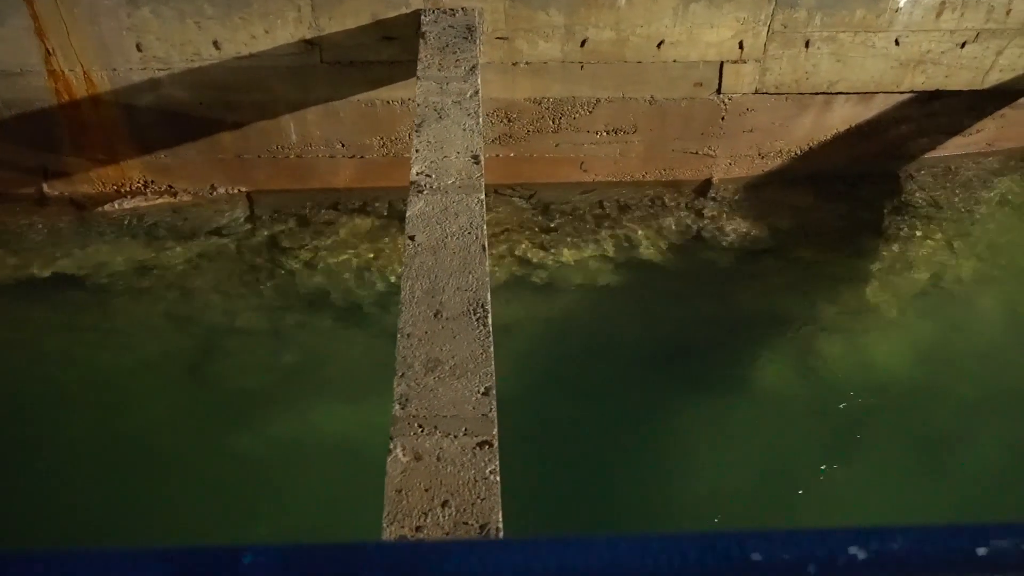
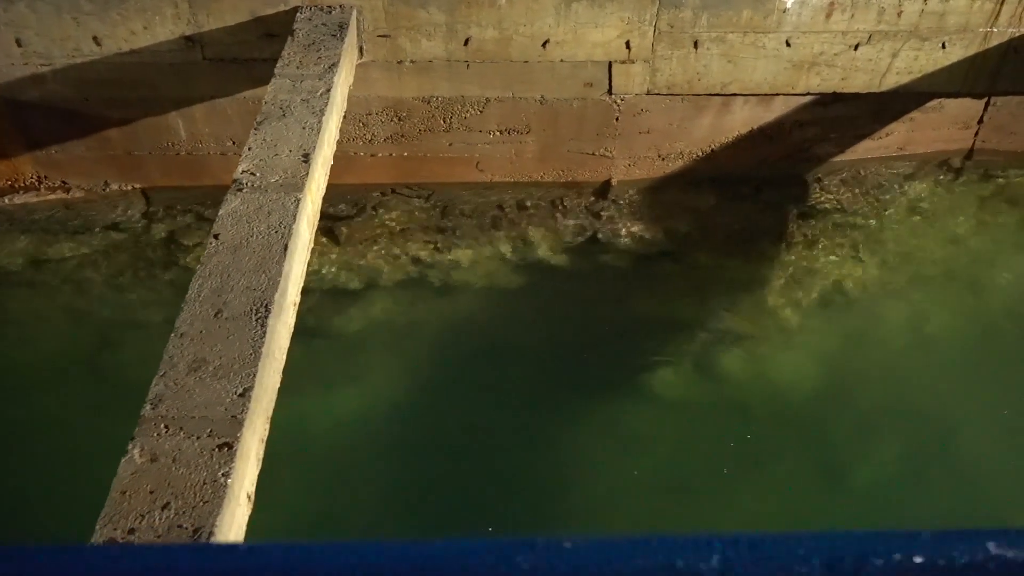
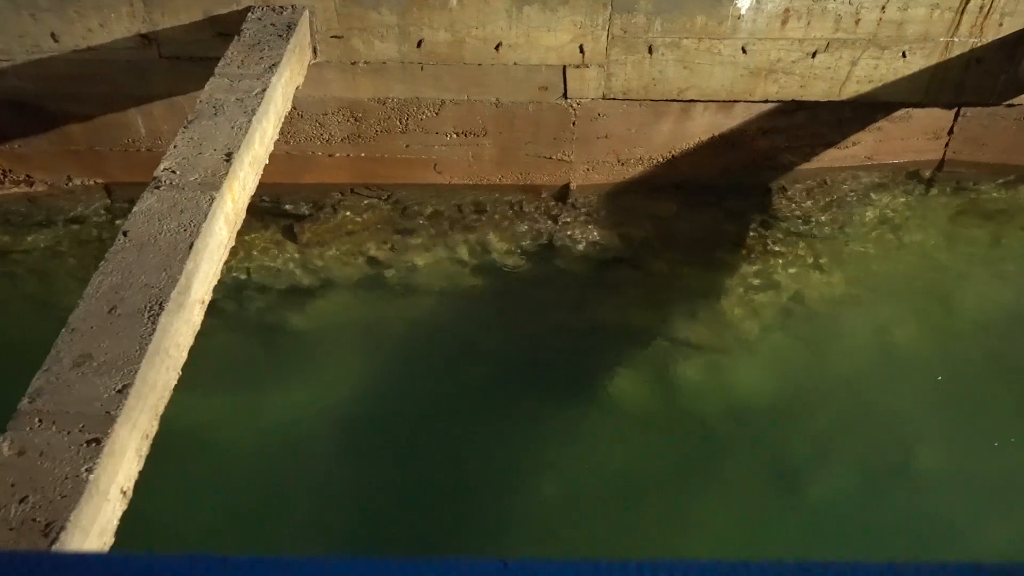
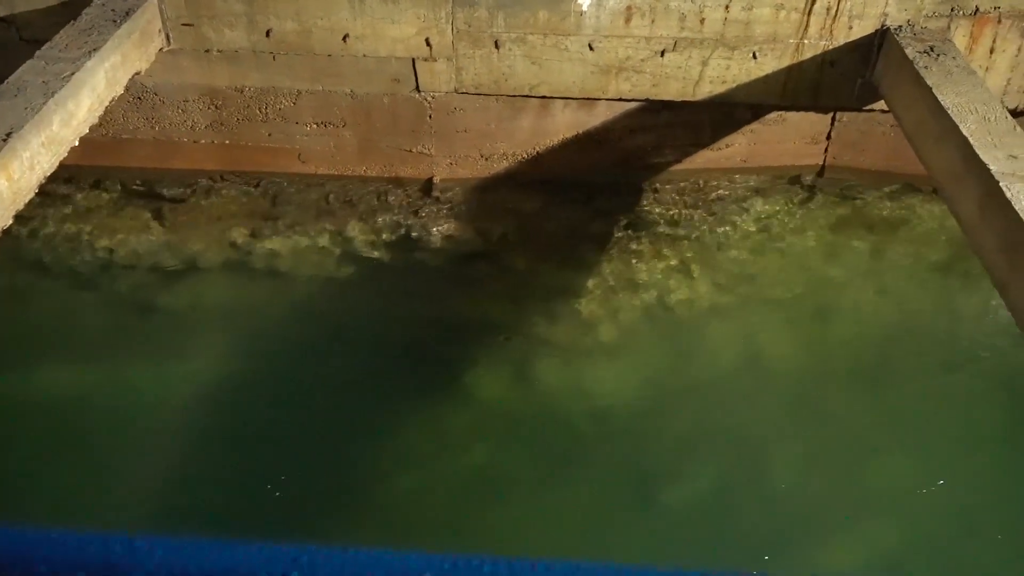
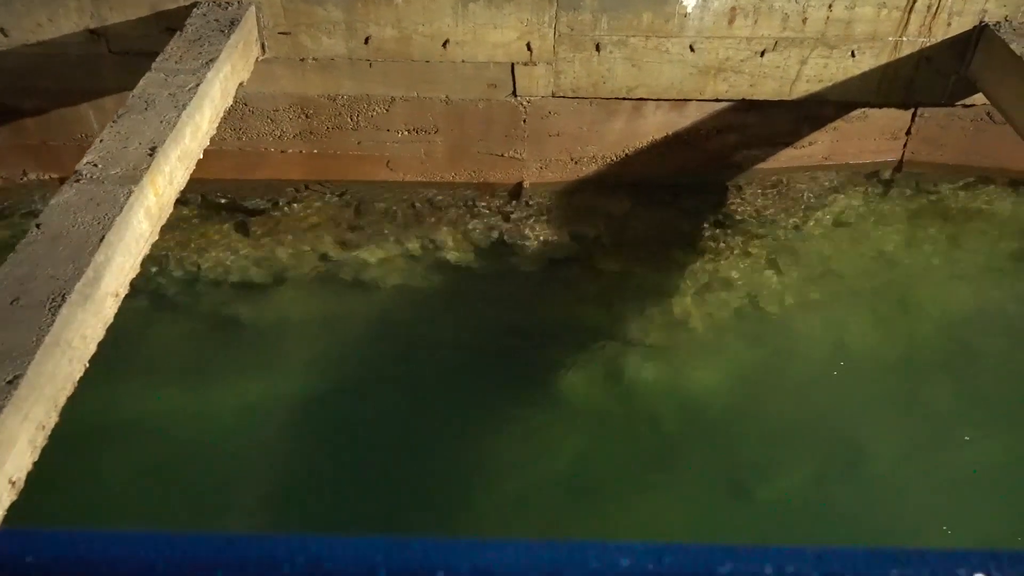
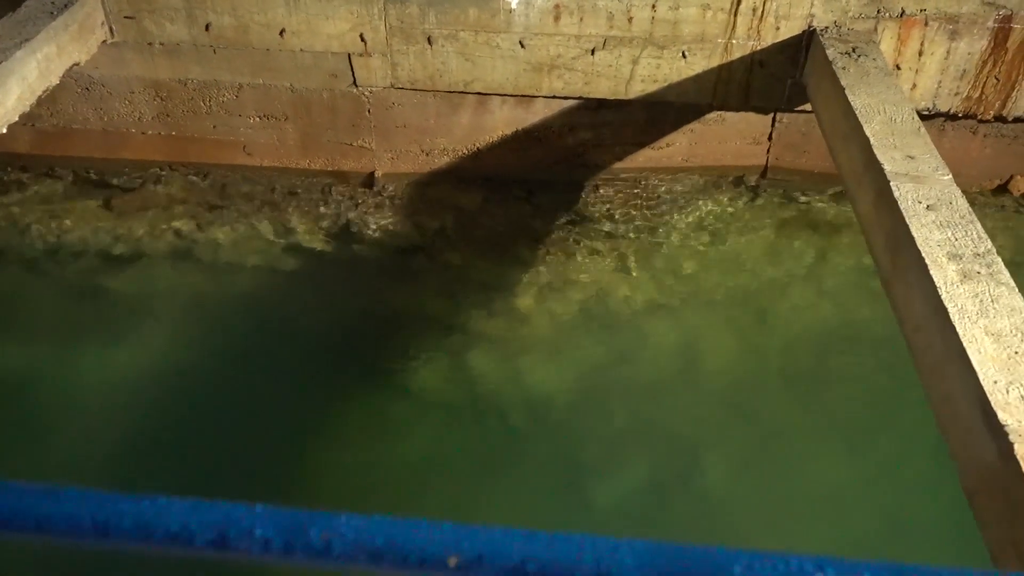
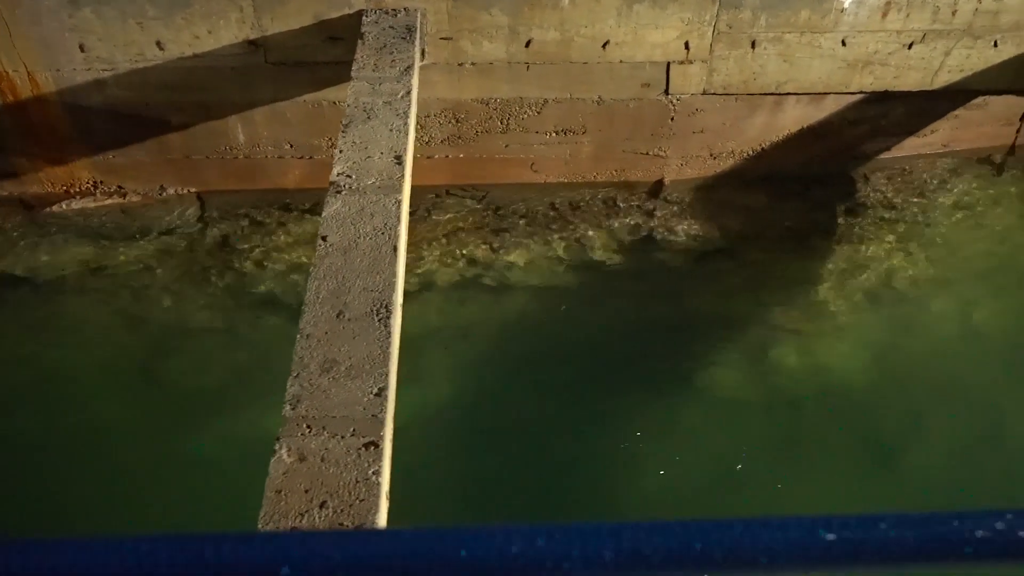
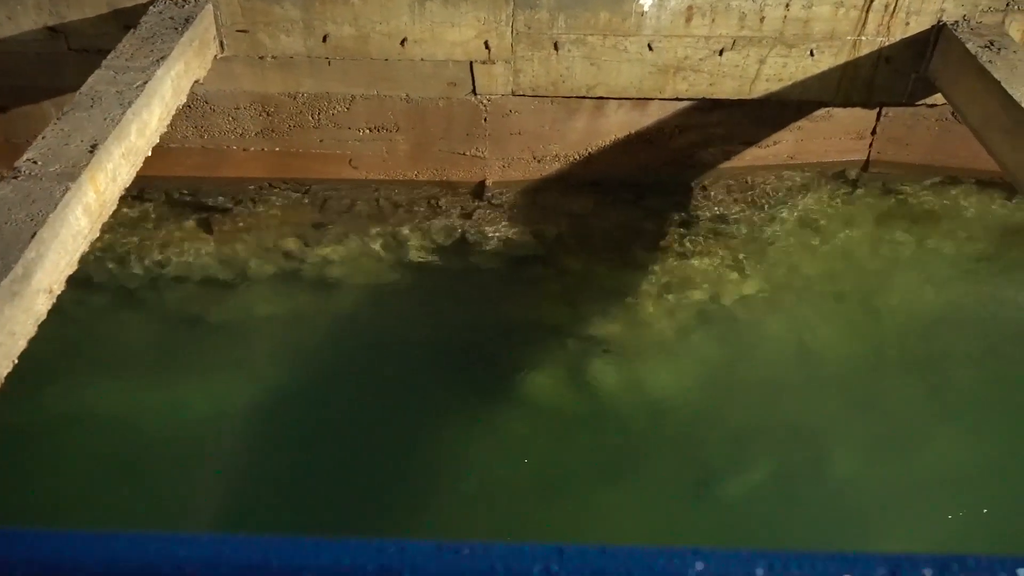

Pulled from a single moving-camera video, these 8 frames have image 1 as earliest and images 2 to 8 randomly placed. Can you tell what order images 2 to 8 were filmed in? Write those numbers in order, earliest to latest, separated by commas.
7, 2, 3, 5, 8, 4, 6
